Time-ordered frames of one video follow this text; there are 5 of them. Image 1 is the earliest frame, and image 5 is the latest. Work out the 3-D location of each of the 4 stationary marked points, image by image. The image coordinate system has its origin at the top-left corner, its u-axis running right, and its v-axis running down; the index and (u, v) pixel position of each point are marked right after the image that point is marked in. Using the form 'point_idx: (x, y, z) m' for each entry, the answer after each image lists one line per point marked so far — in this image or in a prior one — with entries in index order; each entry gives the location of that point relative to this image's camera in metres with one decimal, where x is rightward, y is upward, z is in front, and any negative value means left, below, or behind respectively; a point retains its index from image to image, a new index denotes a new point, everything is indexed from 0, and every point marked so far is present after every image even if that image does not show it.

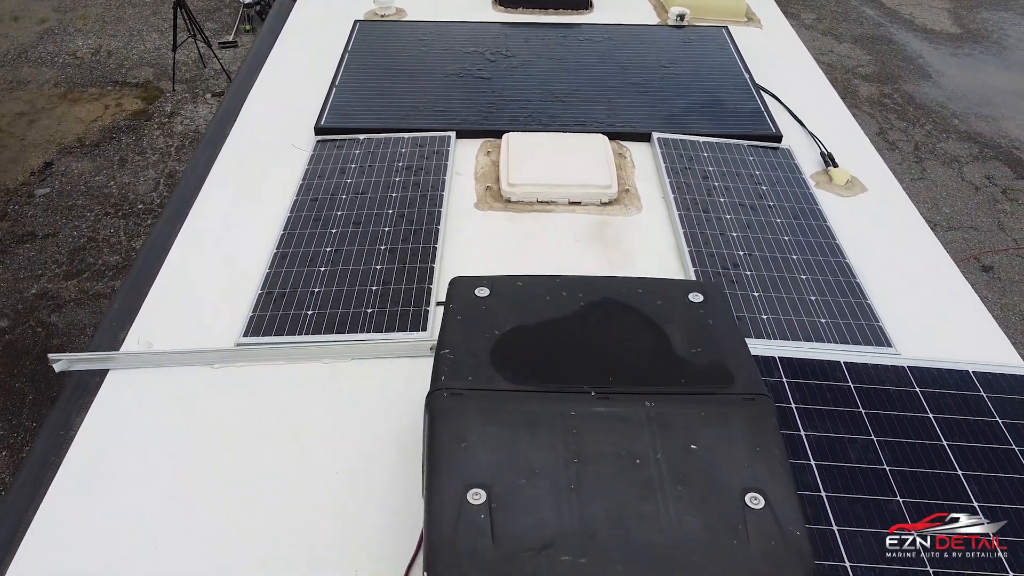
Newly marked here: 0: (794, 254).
0: (+1.8, +0.2, +3.8) m
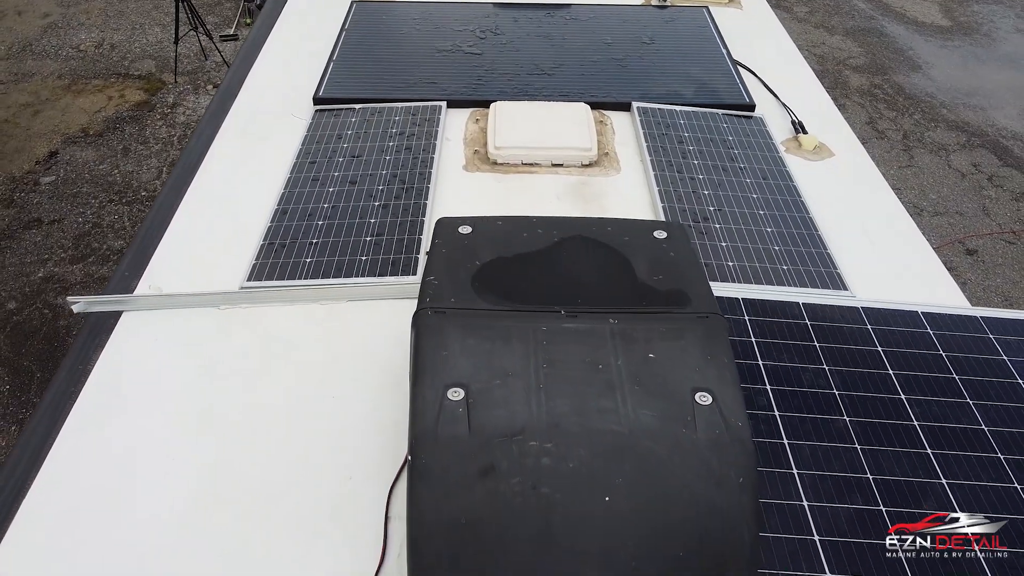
0: (+1.7, +0.5, +4.1) m
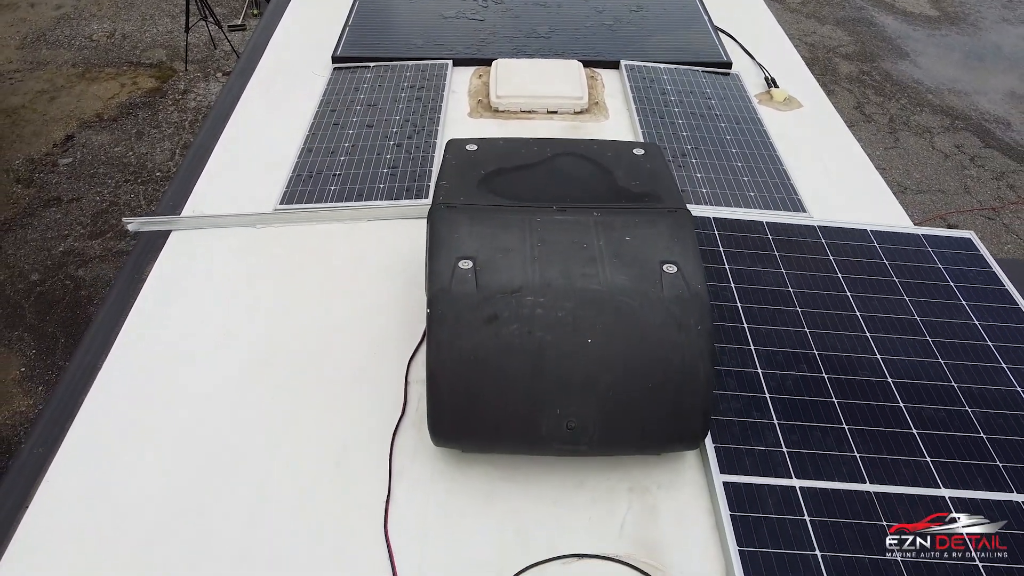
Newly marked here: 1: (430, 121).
0: (+1.7, +1.0, +4.6) m
1: (-0.6, +1.3, +4.7) m
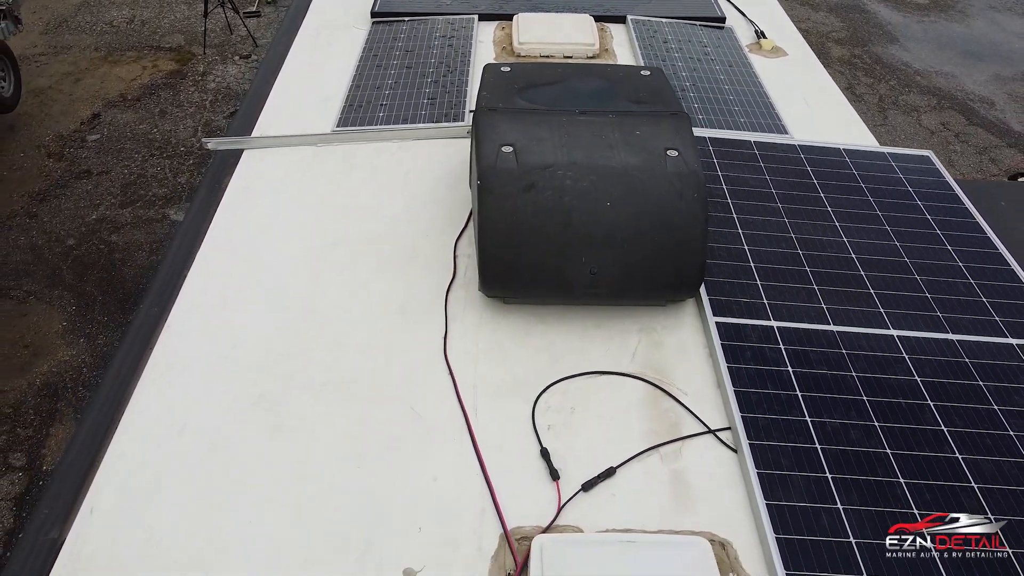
0: (+1.8, +1.7, +5.2) m
1: (-0.4, +2.0, +5.3) m
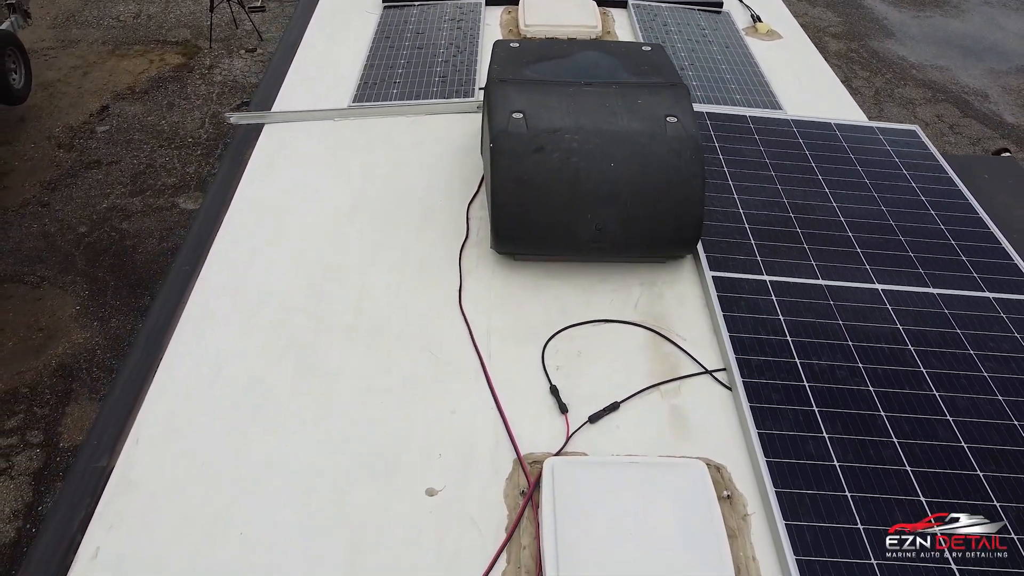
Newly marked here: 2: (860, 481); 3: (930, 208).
0: (+1.9, +2.0, +5.5) m
1: (-0.4, +2.2, +5.6) m
2: (+1.6, -0.9, +2.8) m
3: (+3.0, +0.6, +4.3) m
